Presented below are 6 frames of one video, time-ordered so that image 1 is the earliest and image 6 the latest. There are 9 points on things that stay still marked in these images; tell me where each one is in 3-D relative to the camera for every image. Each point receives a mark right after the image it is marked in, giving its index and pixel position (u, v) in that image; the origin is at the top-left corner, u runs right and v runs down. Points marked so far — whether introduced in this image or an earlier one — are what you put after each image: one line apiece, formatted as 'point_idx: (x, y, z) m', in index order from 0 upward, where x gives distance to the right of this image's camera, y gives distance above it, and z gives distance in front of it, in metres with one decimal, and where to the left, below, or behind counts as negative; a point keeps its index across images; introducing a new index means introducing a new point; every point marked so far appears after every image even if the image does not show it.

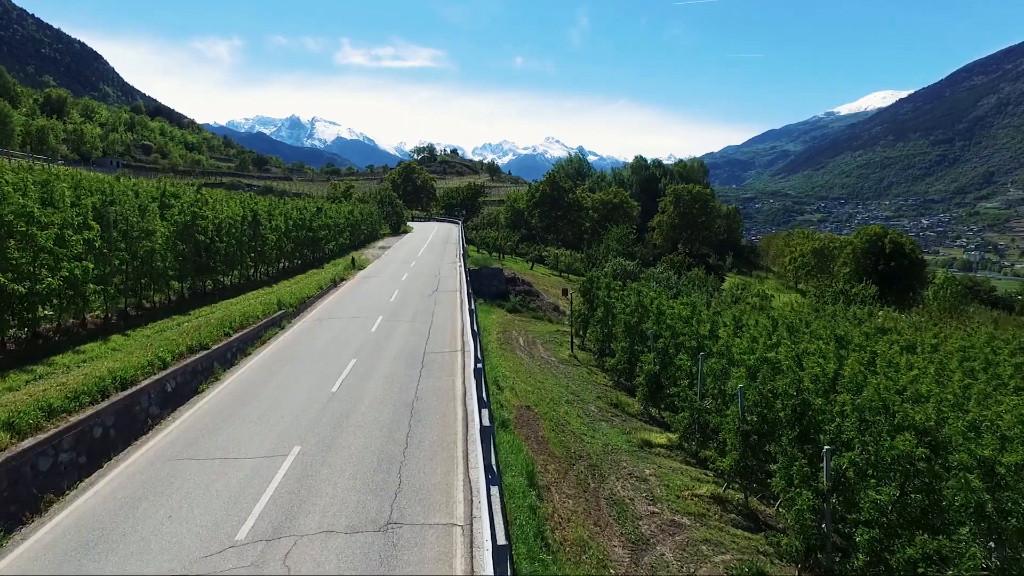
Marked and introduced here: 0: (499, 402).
0: (-0.4, -3.4, +18.3) m
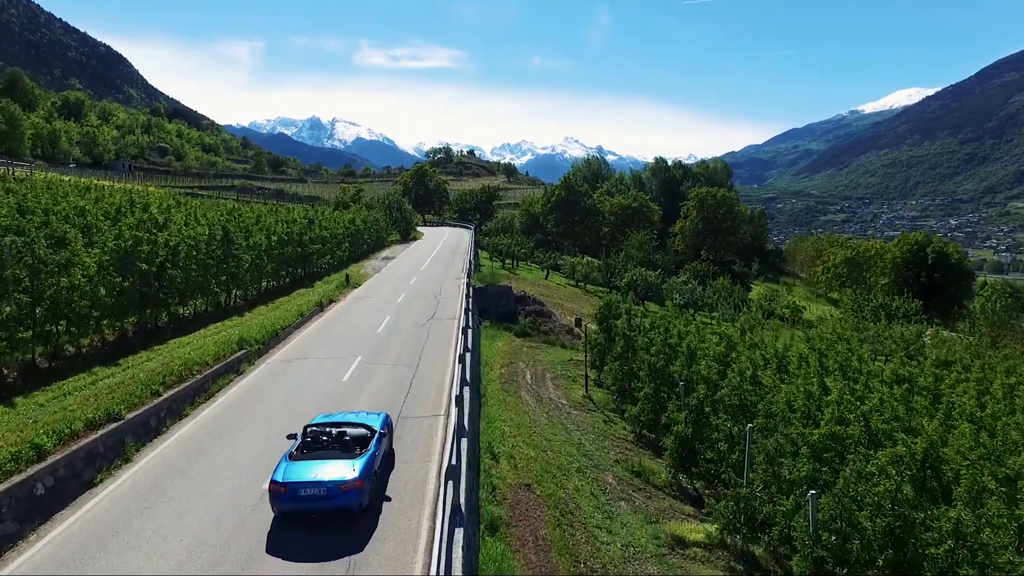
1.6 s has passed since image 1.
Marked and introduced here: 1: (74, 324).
0: (-0.5, -4.6, +14.4) m
1: (-11.8, -1.0, +16.7) m
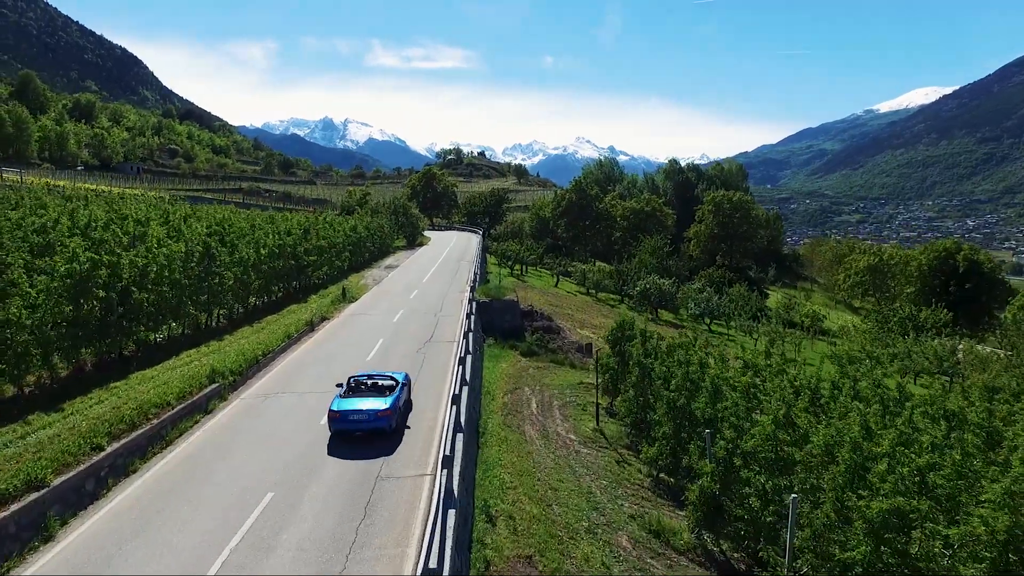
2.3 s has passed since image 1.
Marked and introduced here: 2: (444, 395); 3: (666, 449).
0: (-0.6, -5.4, +12.2) m
1: (-11.9, -1.8, +14.7) m
2: (-2.1, -3.3, +19.0) m
3: (+4.7, -4.9, +18.8) m
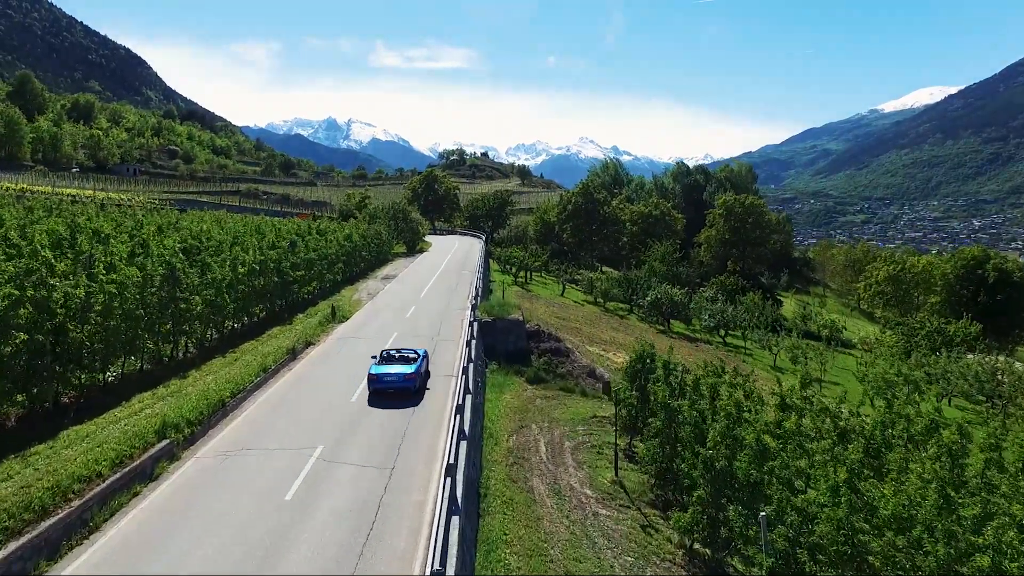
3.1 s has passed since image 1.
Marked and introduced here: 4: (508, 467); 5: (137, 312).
0: (-0.4, -6.4, +9.2) m
1: (-11.7, -2.7, +11.8) m
2: (-1.9, -4.3, +16.0) m
3: (+4.9, -5.9, +15.8) m
4: (-0.1, -5.6, +19.1) m
5: (-11.5, -0.7, +18.9) m
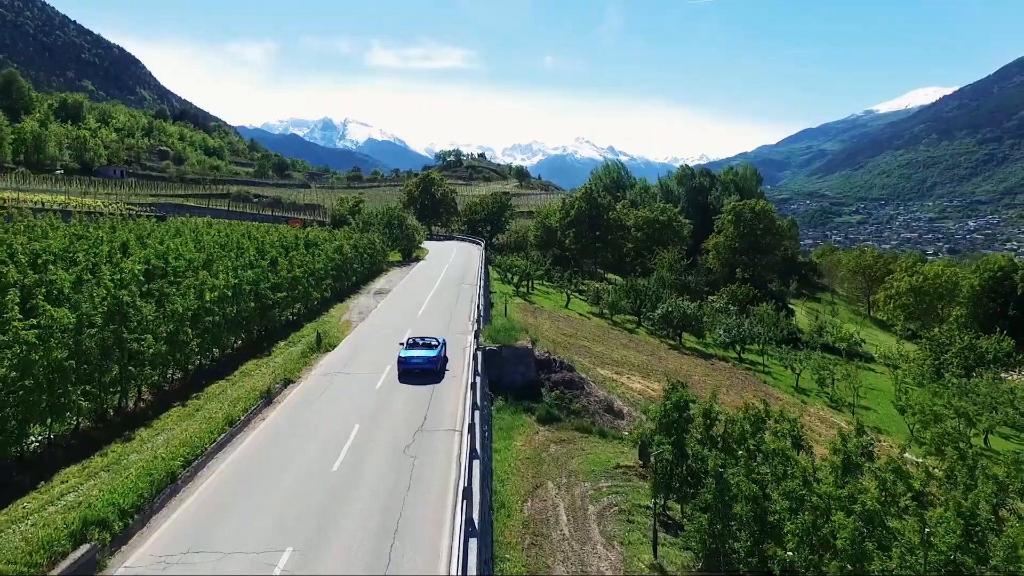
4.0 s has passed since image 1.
0: (+0.1, -7.5, +5.7) m
1: (-11.2, -3.8, +8.2) m
2: (-1.4, -5.4, +12.5) m
3: (+5.4, -7.0, +12.3) m
4: (+0.3, -6.7, +15.6) m
5: (-11.1, -1.9, +15.3) m
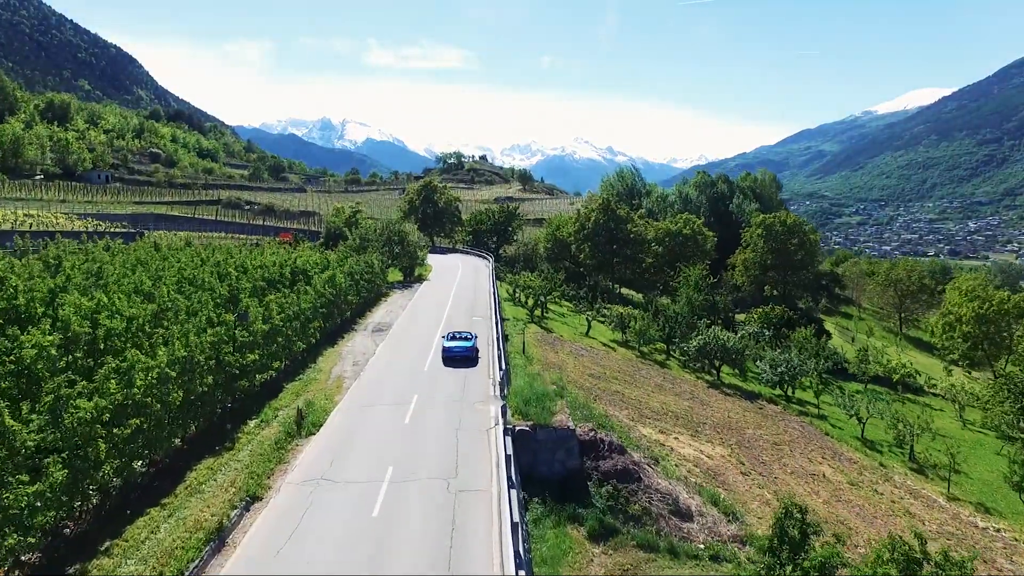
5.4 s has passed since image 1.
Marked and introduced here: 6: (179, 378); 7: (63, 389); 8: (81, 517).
0: (+1.5, -9.8, -0.8) m
1: (-9.8, -6.1, +1.7) m
2: (-0.1, -7.6, +6.0) m
3: (+6.7, -9.2, +5.8) m
4: (+1.7, -8.9, +9.1) m
5: (-9.7, -4.1, +8.8) m
6: (-9.8, -2.8, +18.4) m
7: (-10.5, -2.3, +15.1) m
8: (-10.3, -5.3, +14.8) m
